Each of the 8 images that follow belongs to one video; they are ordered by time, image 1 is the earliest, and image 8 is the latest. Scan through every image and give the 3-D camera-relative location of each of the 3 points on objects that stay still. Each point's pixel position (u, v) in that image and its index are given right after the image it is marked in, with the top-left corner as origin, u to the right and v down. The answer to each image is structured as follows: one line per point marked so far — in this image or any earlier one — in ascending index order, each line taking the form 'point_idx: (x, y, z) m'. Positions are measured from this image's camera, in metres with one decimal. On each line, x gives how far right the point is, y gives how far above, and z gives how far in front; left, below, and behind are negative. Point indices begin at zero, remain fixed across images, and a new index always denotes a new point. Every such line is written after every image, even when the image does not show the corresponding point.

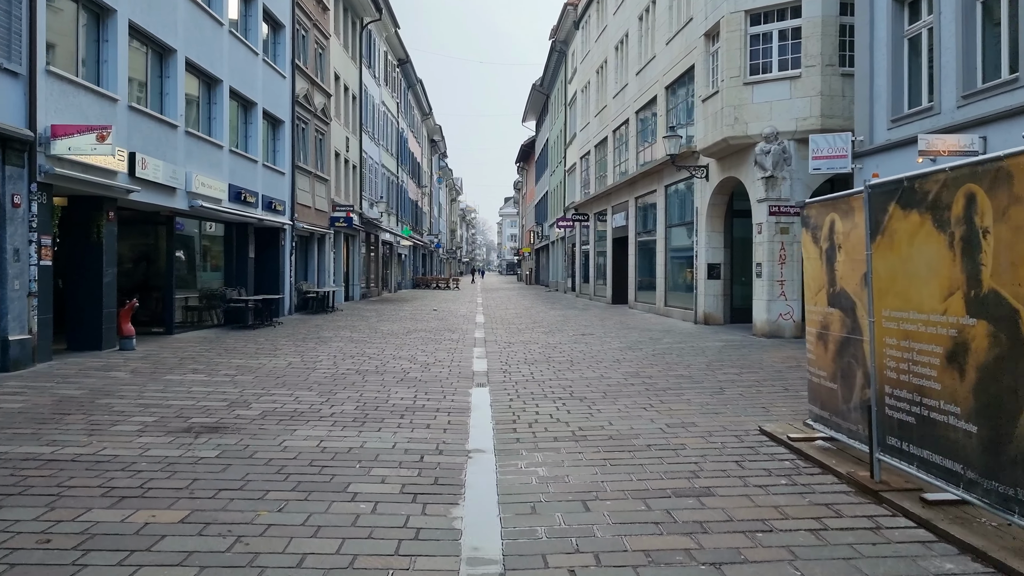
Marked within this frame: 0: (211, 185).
0: (-5.5, +1.9, +15.1) m
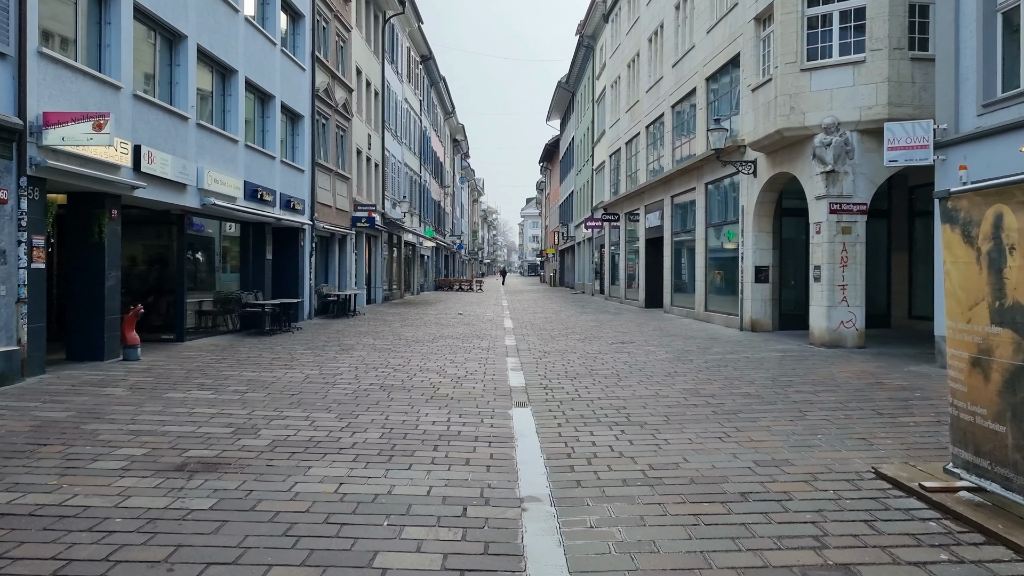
0: (-4.9, +1.8, +14.1) m
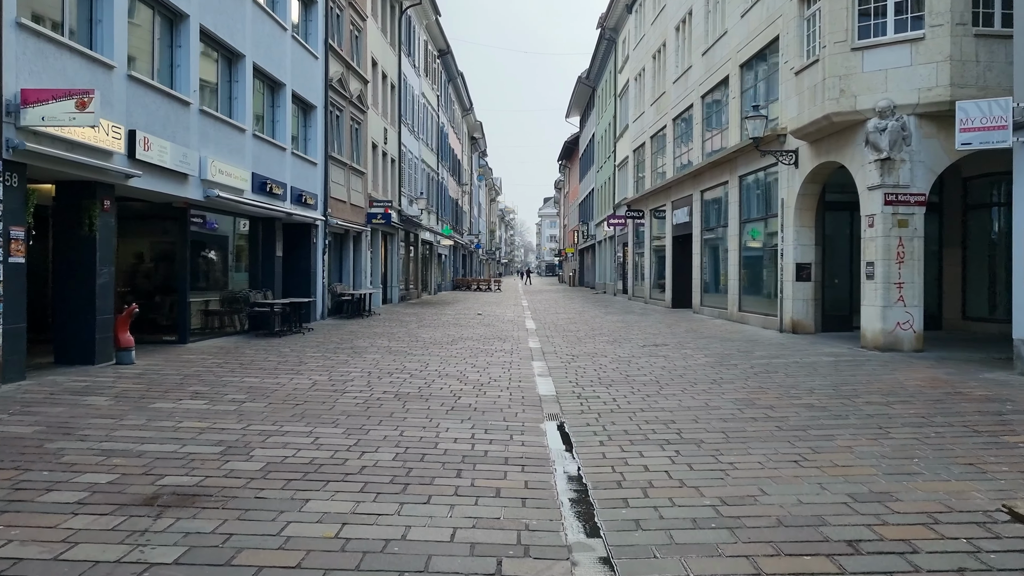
0: (-4.5, +1.8, +13.2) m
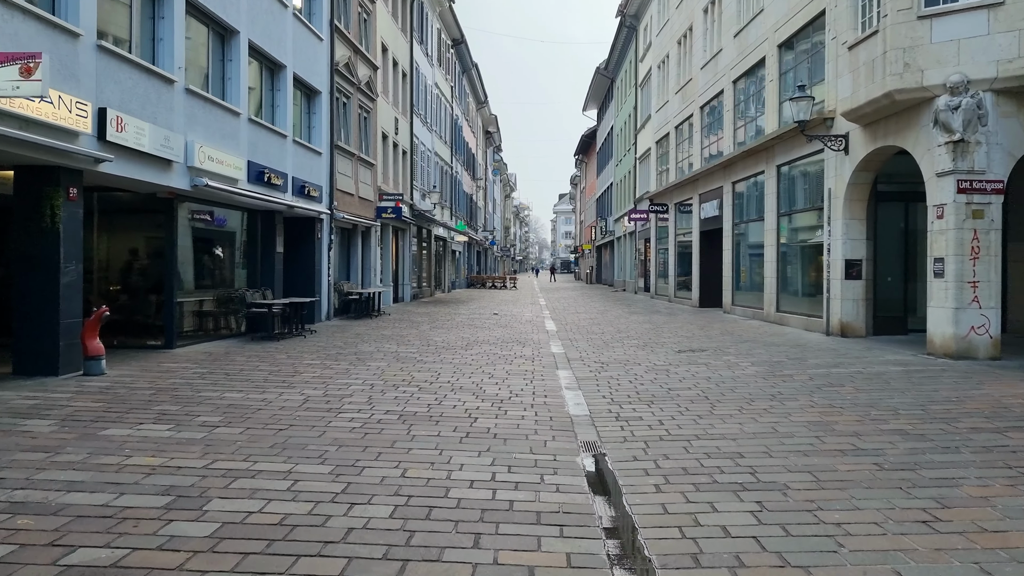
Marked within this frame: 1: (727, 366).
0: (-4.2, +1.8, +12.0) m
1: (+2.7, -1.0, +10.4) m
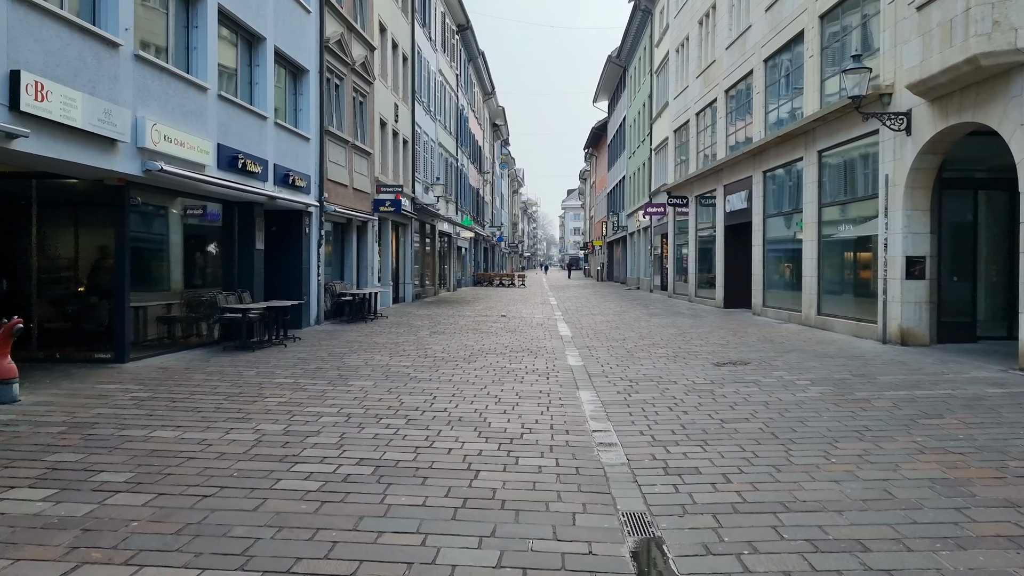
0: (-4.0, +1.8, +10.3) m
1: (+2.8, -1.0, +8.7) m
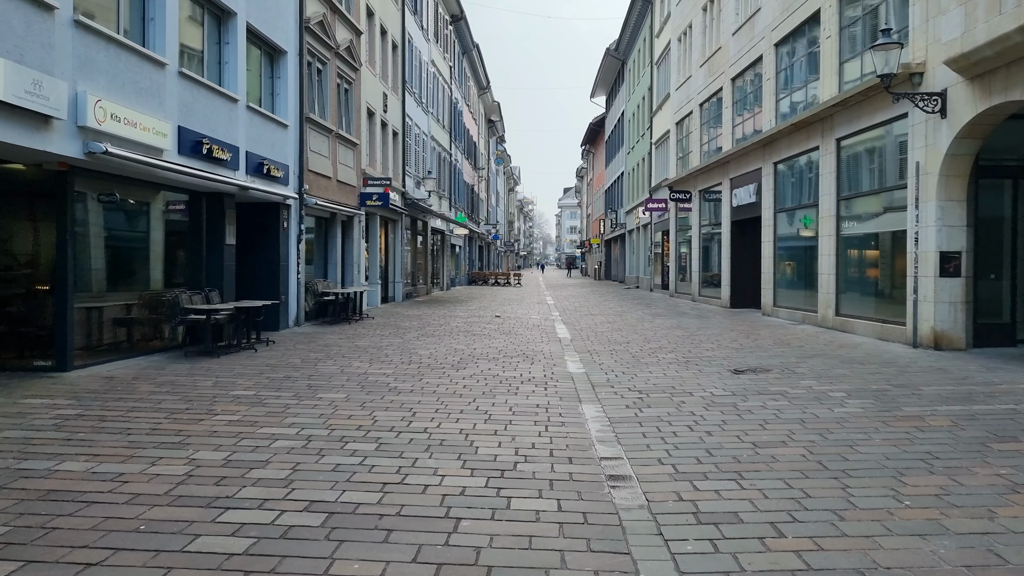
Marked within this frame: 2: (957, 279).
0: (-4.1, +1.8, +9.1) m
1: (+2.7, -1.0, +7.6) m
2: (+5.7, +0.1, +10.7) m
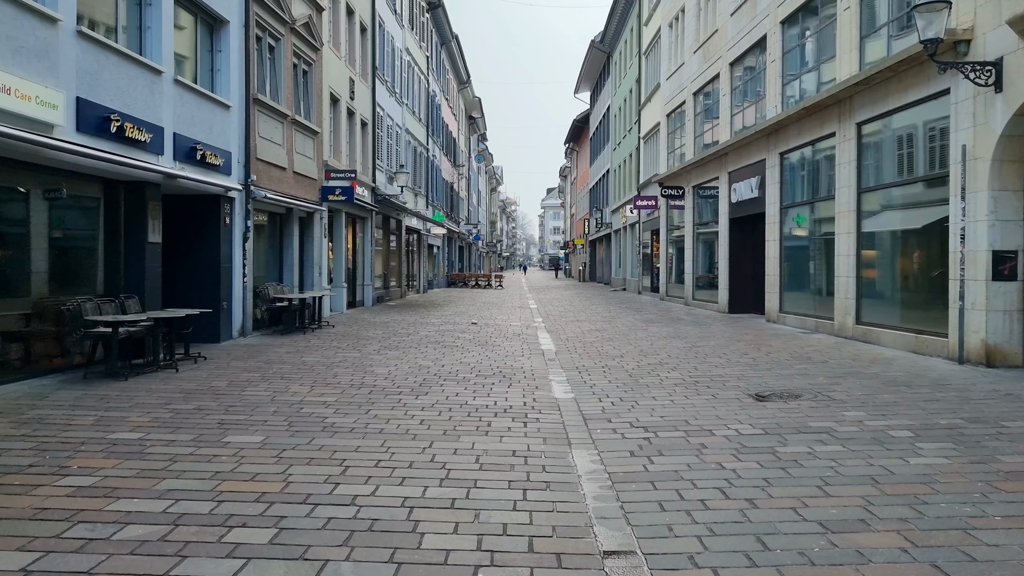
0: (-4.4, +1.7, +7.3) m
1: (+2.5, -1.1, +5.8) m
2: (+5.4, 0.0, +9.0) m
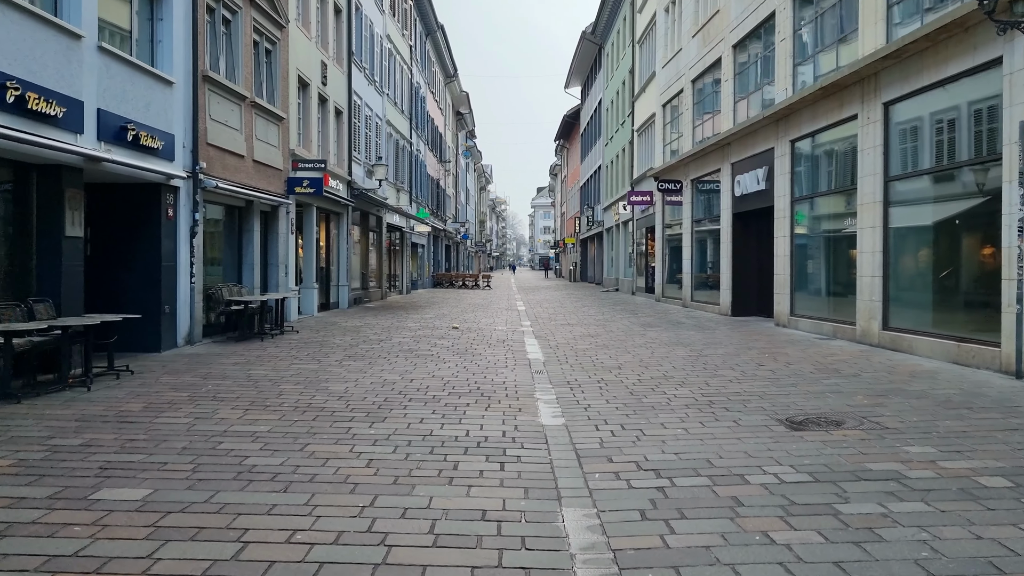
0: (-4.5, +1.7, +5.7) m
1: (+2.4, -1.1, +4.4) m
2: (+5.2, 0.0, +7.6) m
